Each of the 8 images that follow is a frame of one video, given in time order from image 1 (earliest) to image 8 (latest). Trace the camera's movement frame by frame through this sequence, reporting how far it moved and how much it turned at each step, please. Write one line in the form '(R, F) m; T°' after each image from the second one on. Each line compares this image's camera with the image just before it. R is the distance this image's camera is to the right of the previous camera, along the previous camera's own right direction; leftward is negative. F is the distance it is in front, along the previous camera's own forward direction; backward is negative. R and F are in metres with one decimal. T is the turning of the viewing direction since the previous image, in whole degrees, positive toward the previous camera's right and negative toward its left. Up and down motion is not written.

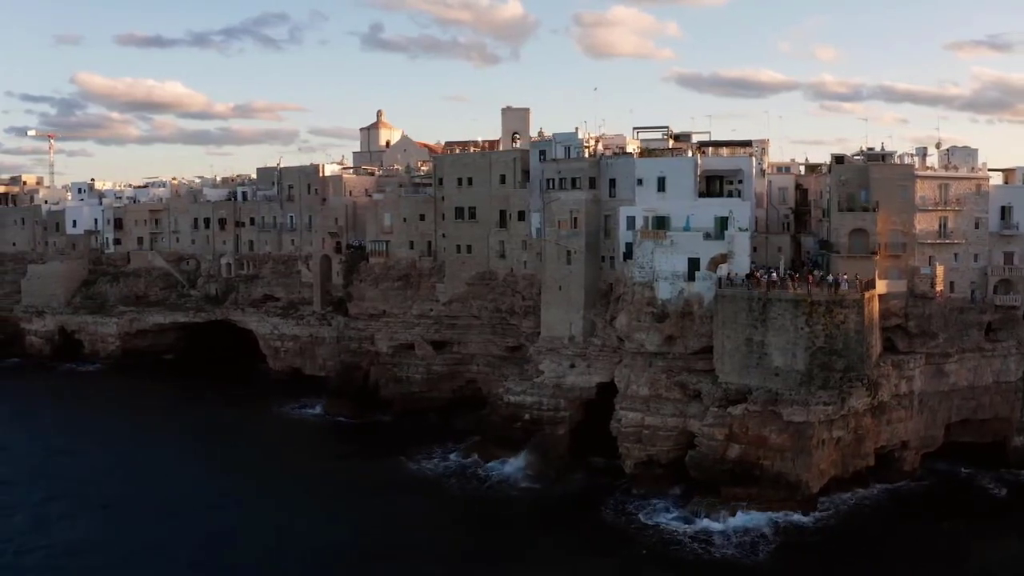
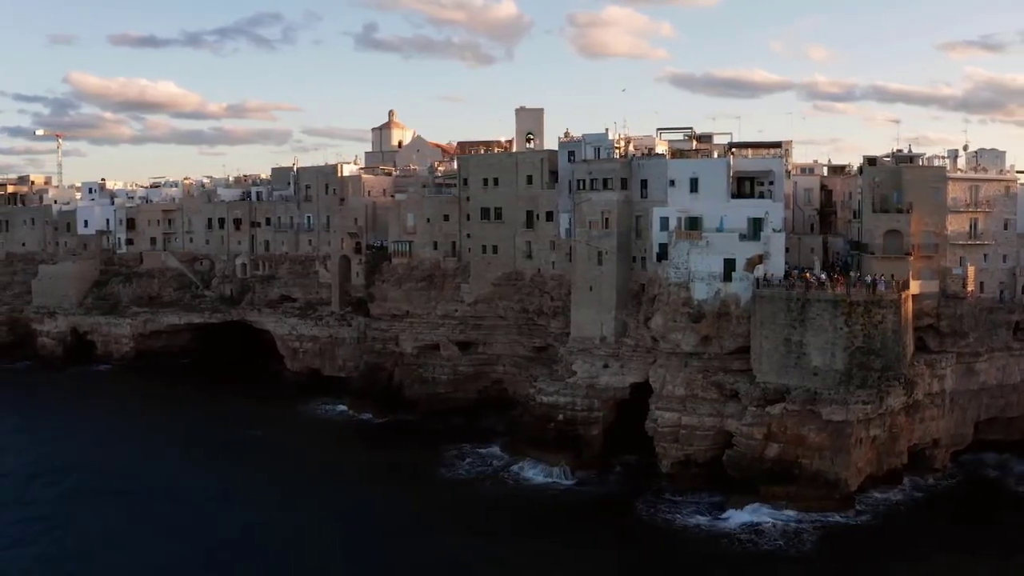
(-1.5, 0.0) m; 0°
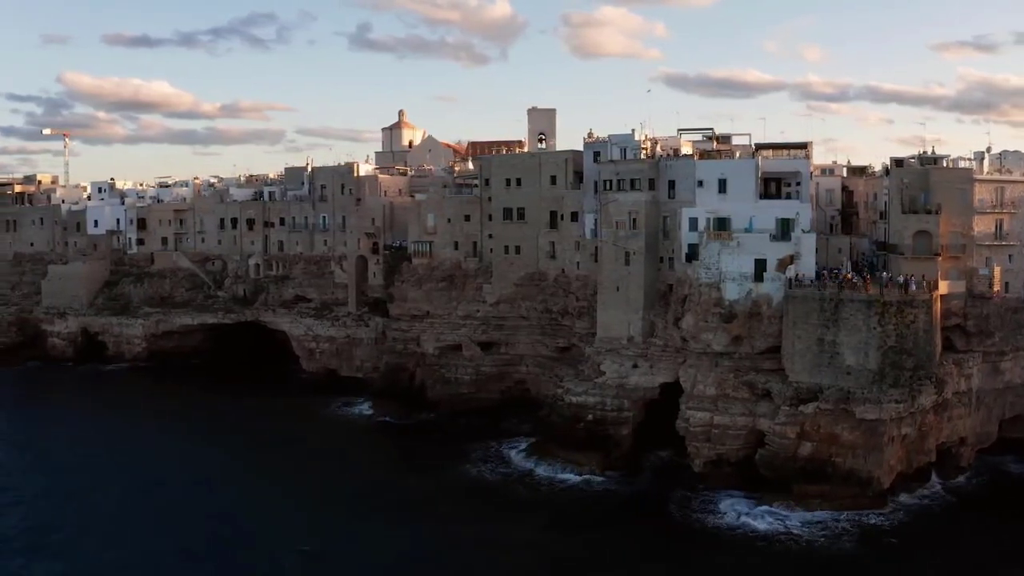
(-1.4, 0.0) m; 0°
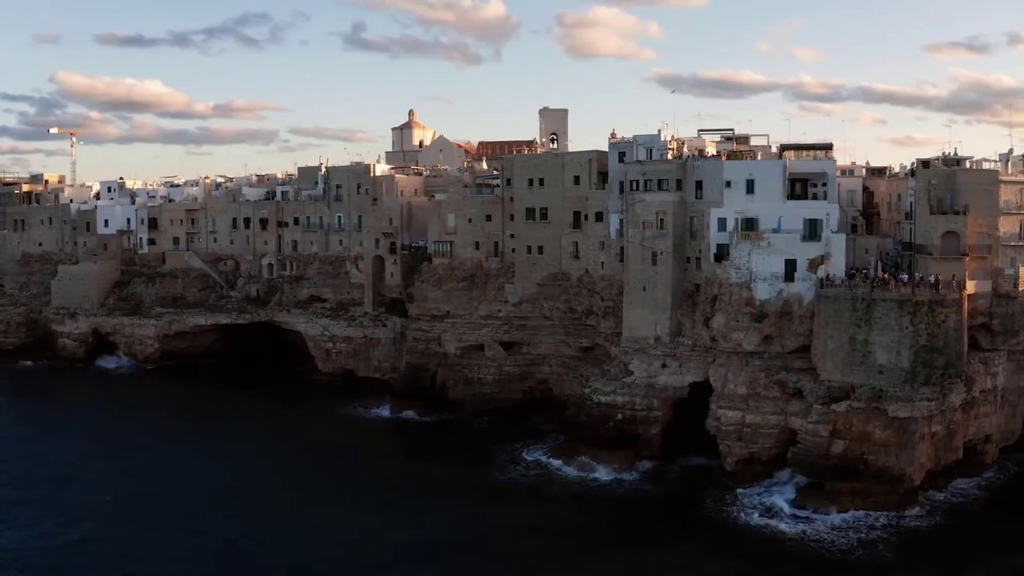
(-1.4, -0.1) m; 0°
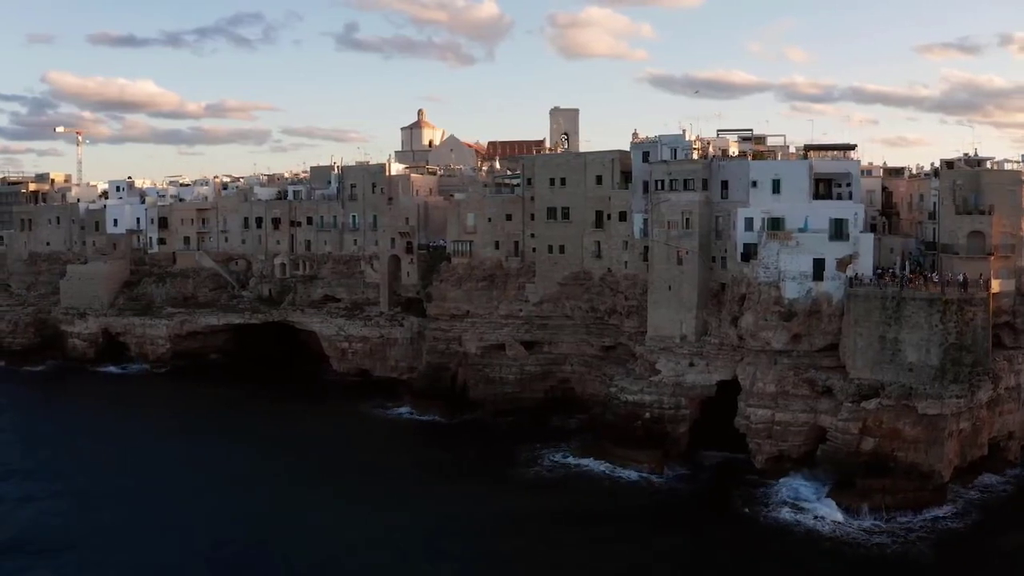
(-1.4, -0.1) m; 0°
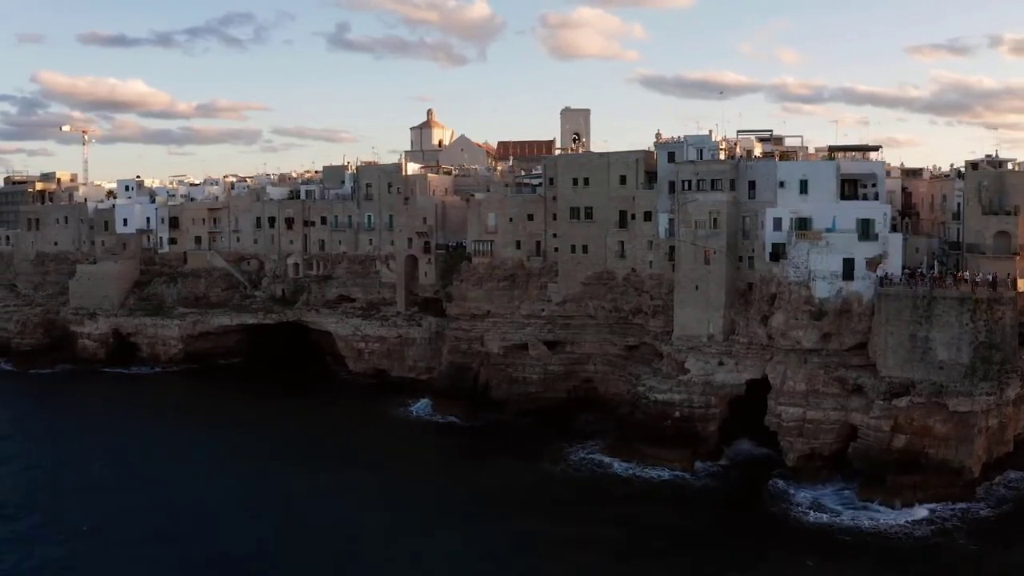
(-1.5, -0.2) m; +1°
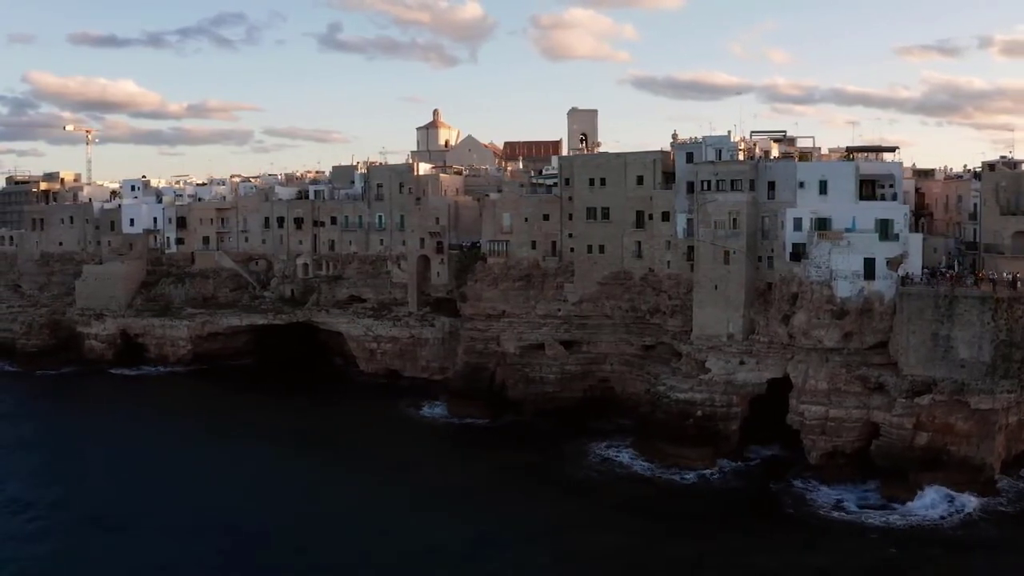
(-1.2, -0.2) m; +1°
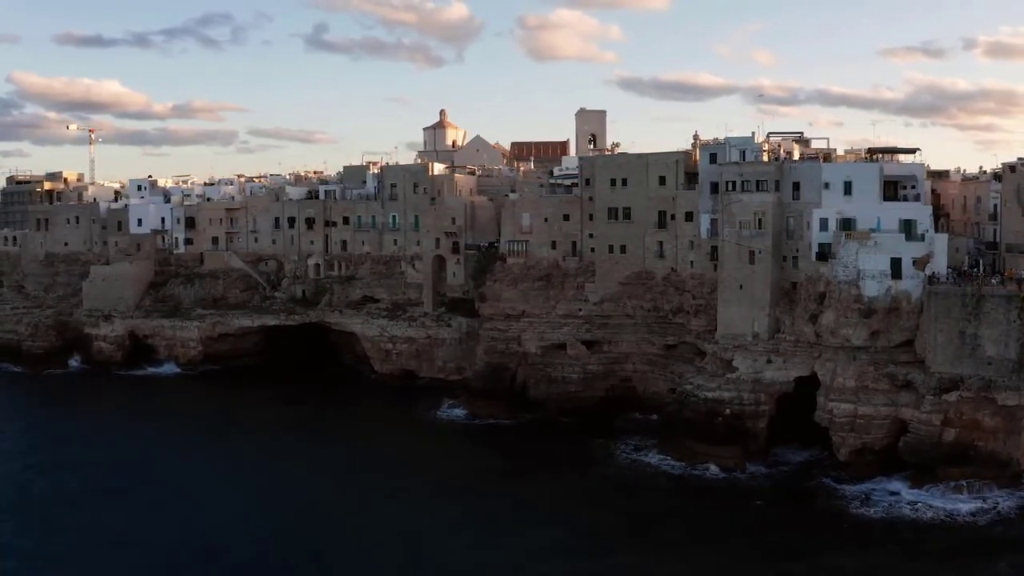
(-1.7, -0.3) m; +1°
